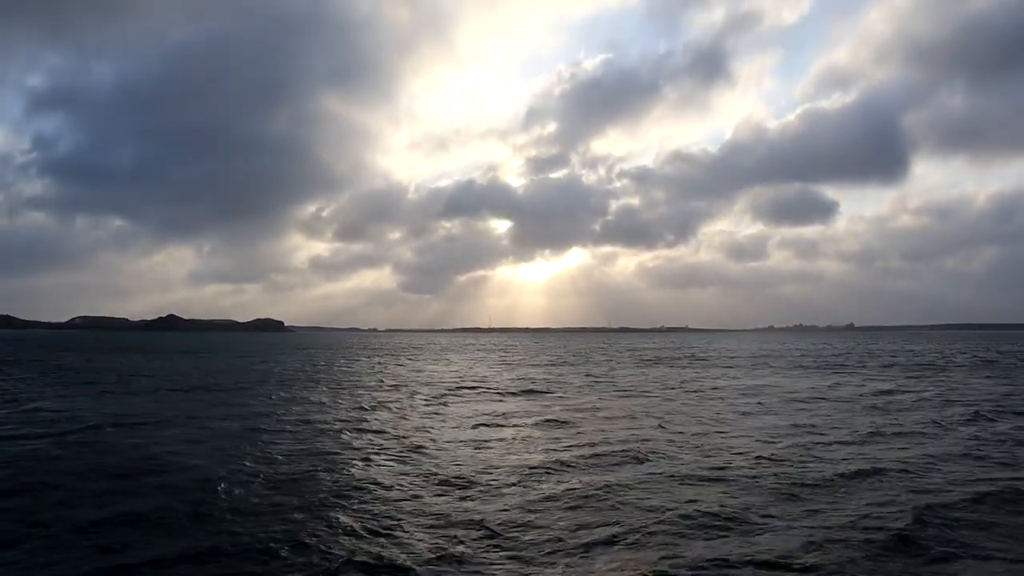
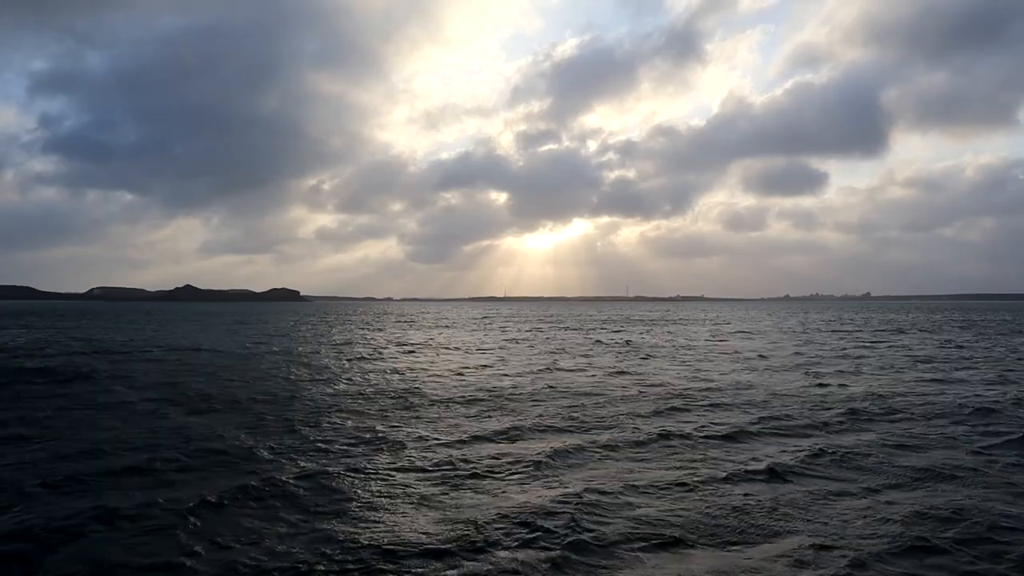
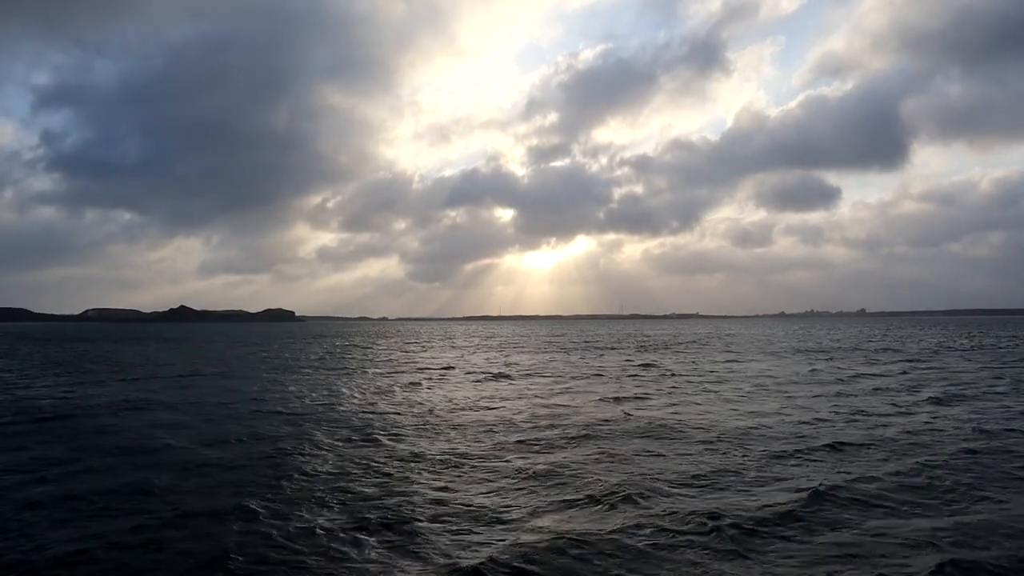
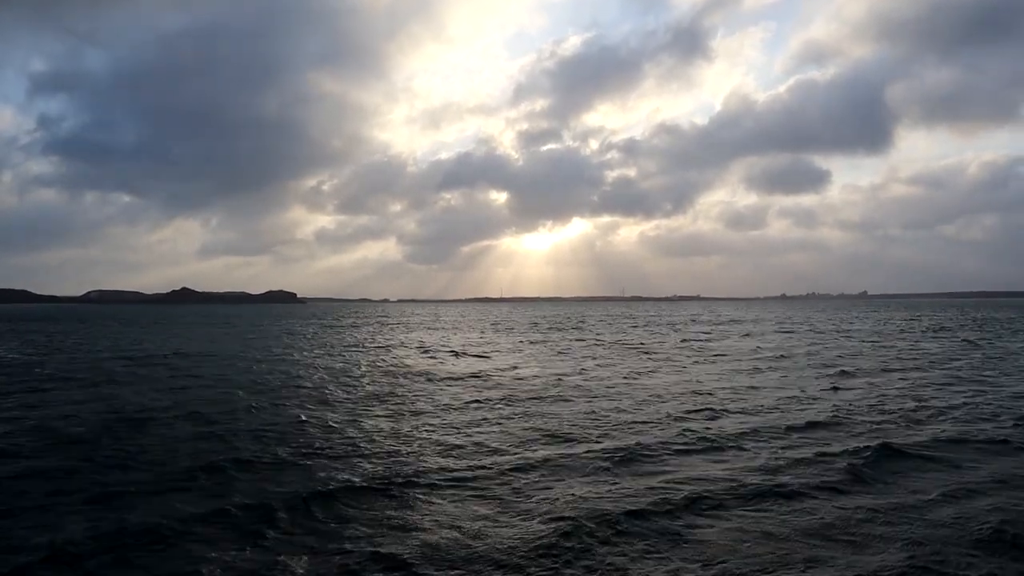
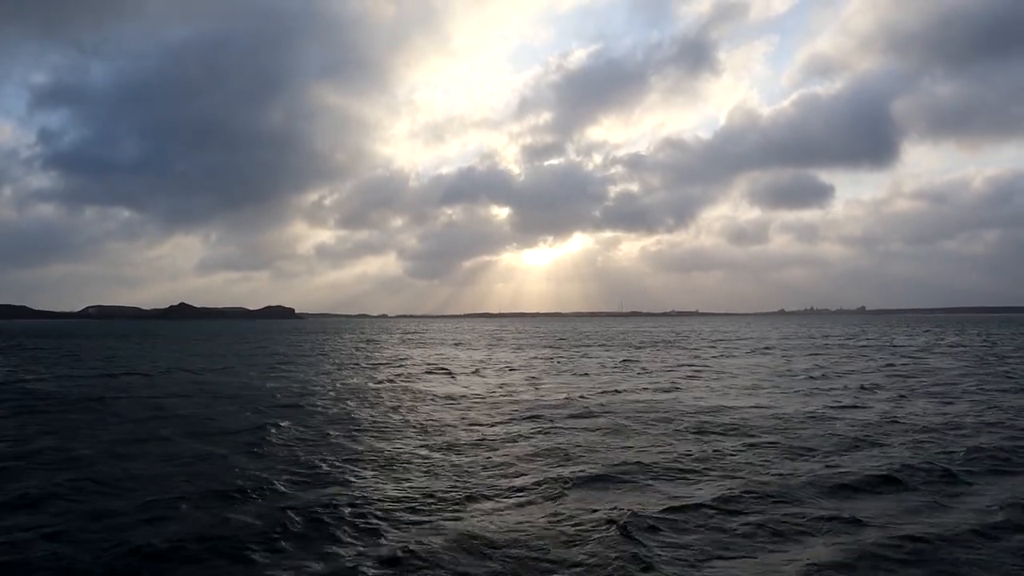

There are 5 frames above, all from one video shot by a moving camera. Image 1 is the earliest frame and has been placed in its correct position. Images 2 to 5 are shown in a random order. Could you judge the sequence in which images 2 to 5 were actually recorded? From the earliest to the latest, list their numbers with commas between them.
3, 5, 4, 2
